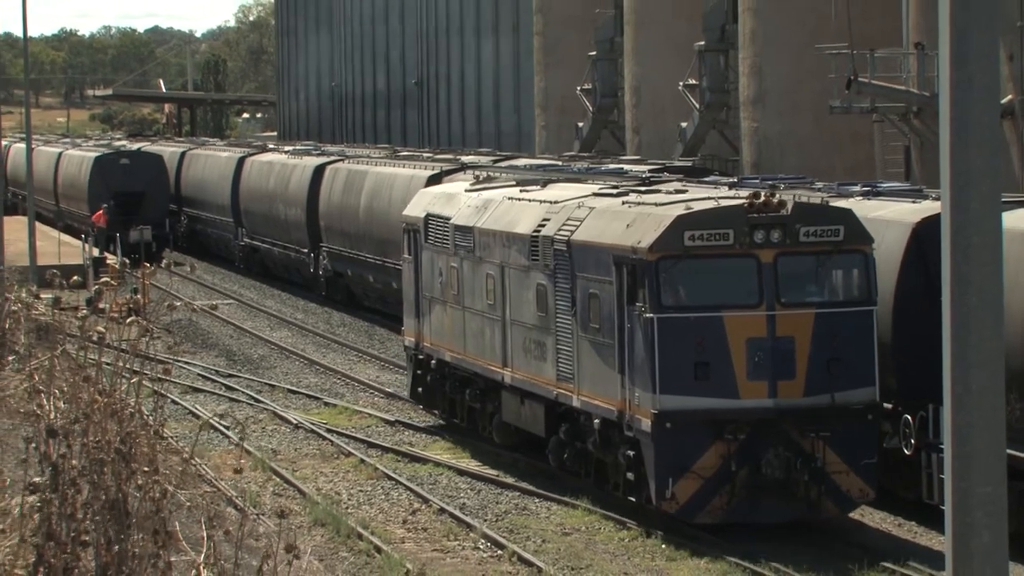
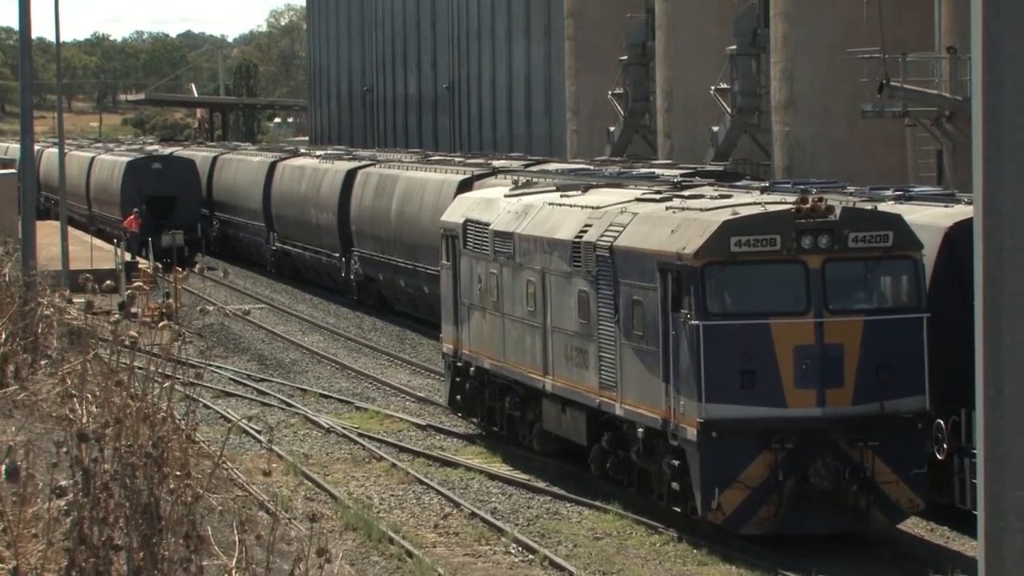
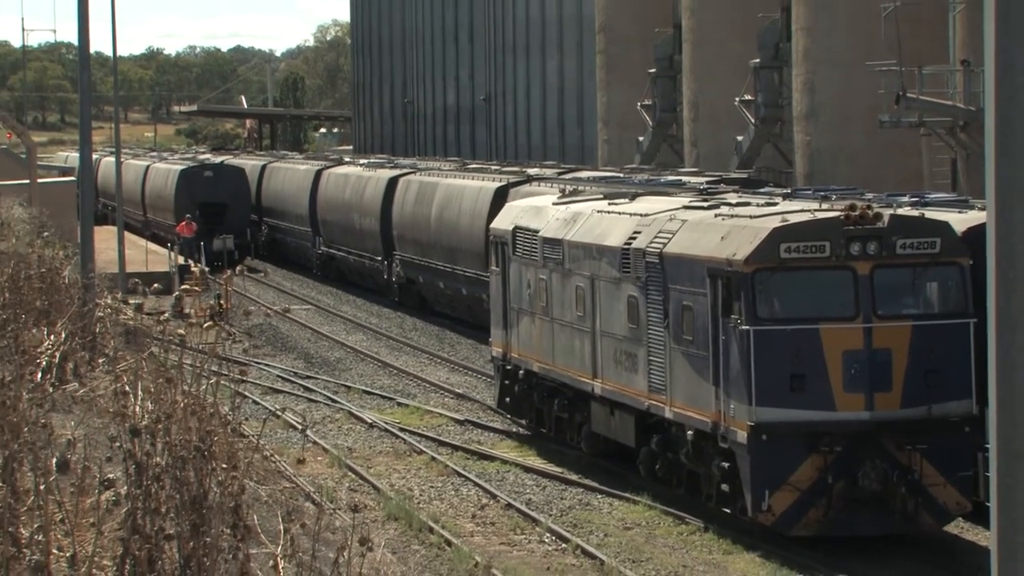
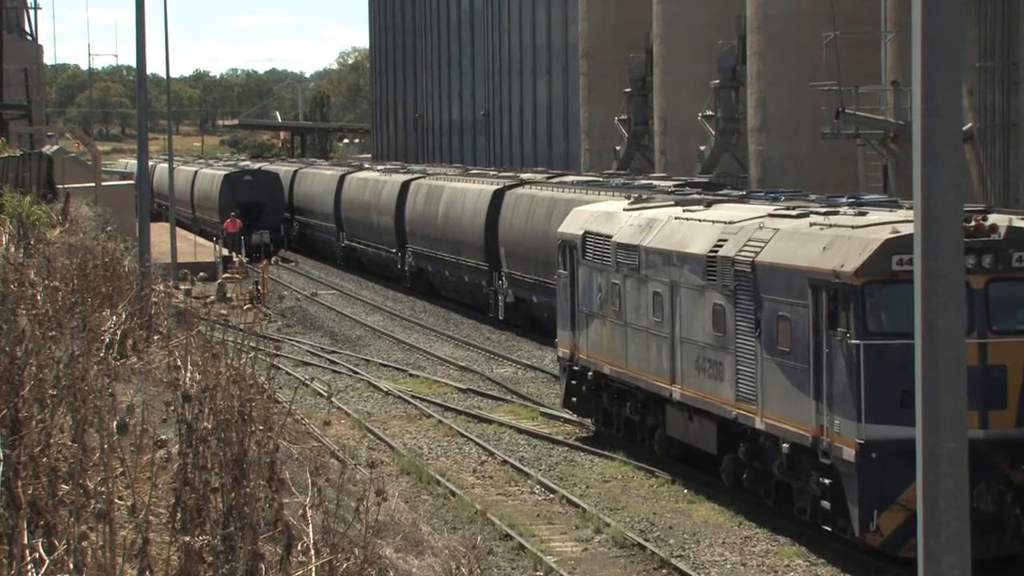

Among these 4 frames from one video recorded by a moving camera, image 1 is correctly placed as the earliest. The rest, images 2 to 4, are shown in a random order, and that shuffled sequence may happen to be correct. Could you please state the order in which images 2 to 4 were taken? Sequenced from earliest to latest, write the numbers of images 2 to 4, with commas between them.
2, 3, 4
